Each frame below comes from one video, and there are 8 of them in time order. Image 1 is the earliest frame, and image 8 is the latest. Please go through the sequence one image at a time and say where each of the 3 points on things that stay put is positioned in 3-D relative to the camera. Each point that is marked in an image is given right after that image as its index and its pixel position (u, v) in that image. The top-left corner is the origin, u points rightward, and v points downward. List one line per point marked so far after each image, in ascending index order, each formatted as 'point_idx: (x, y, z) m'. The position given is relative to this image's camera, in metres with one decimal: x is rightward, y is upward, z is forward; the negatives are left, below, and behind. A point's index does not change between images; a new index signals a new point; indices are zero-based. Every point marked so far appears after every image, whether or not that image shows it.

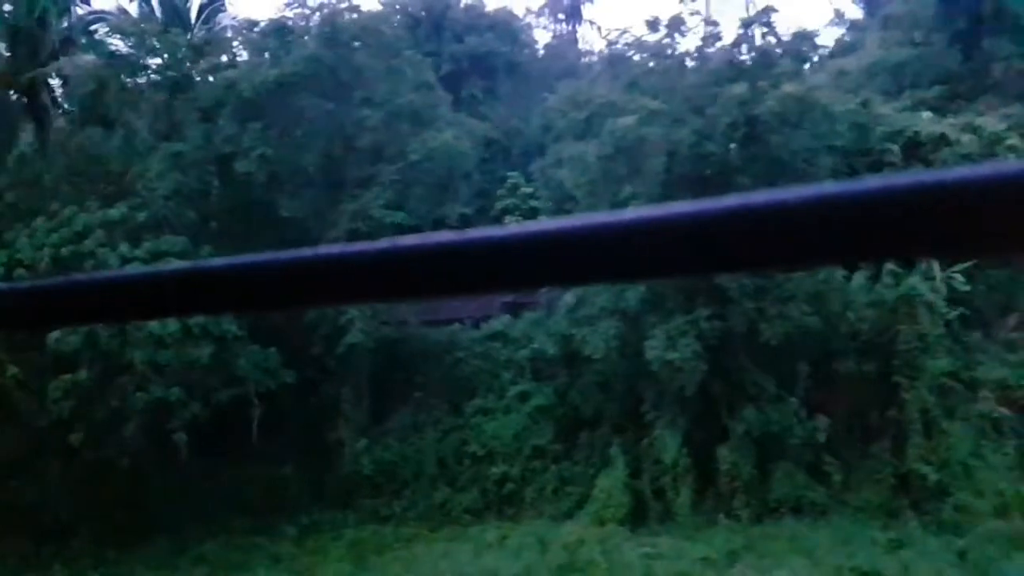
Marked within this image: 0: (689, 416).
0: (+0.7, -0.5, +2.8) m
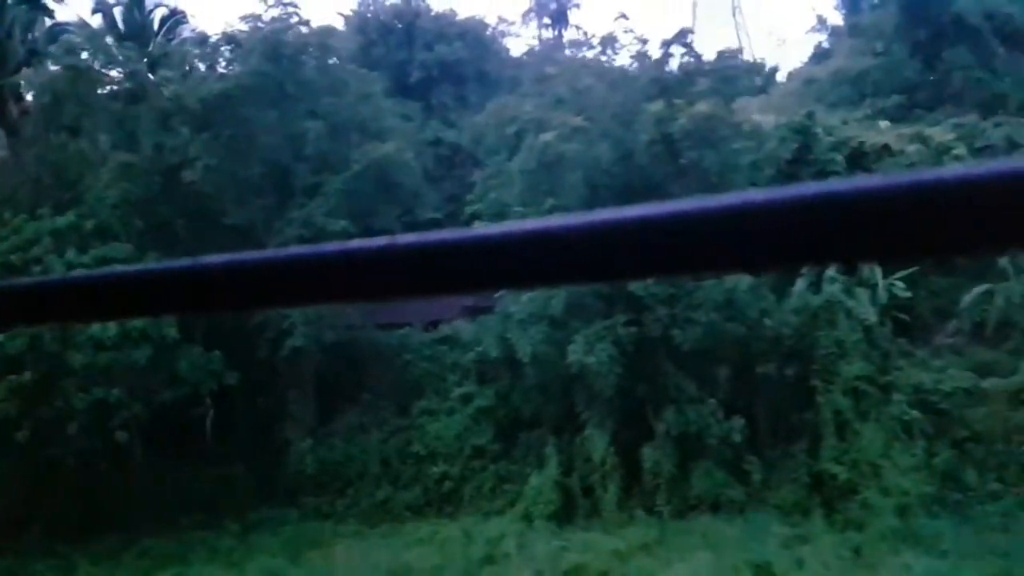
0: (+0.4, -0.5, +2.9) m
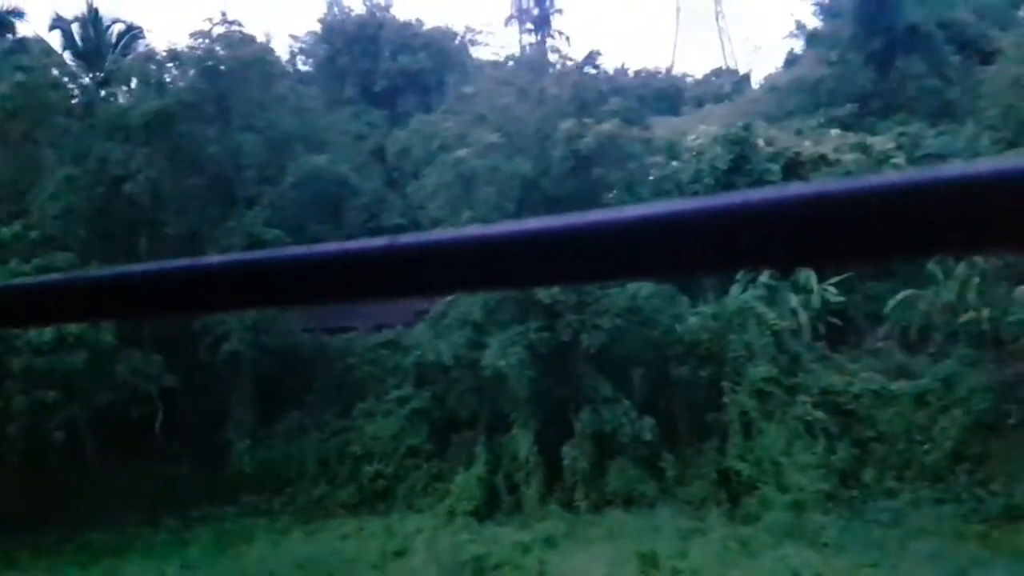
0: (+0.1, -0.5, +3.1) m
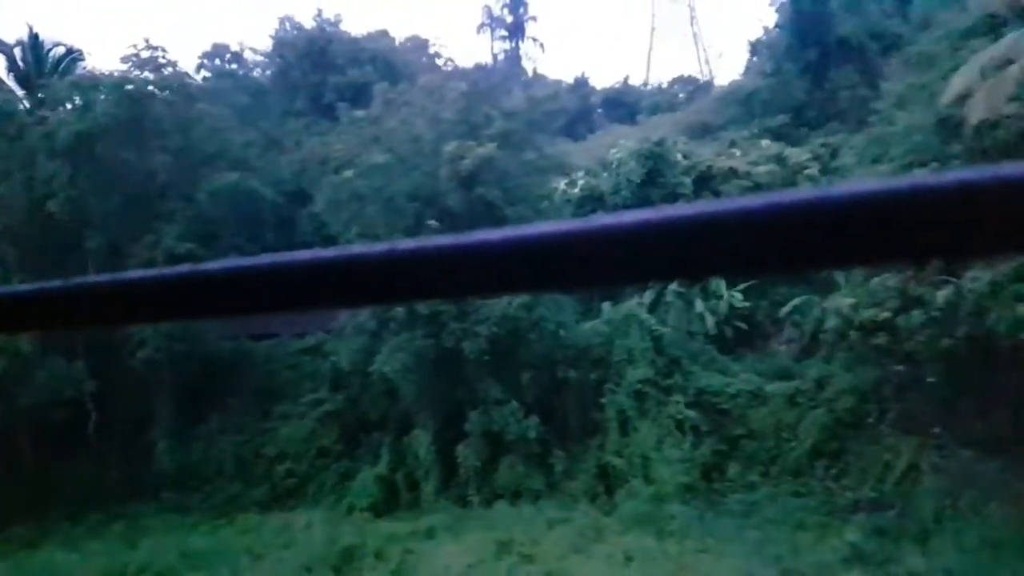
0: (-0.3, -0.6, +3.3) m
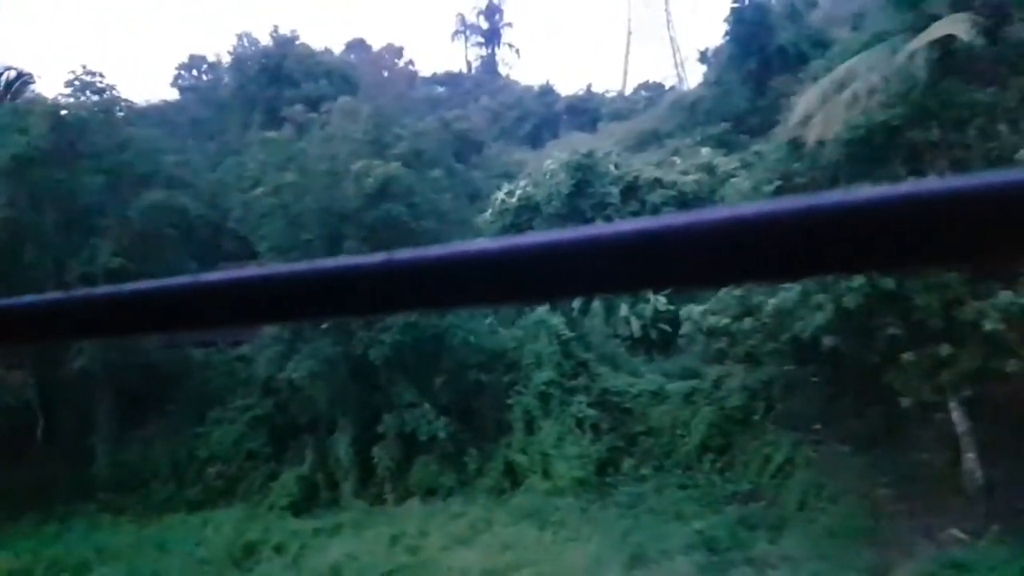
0: (-0.7, -0.6, +3.5) m
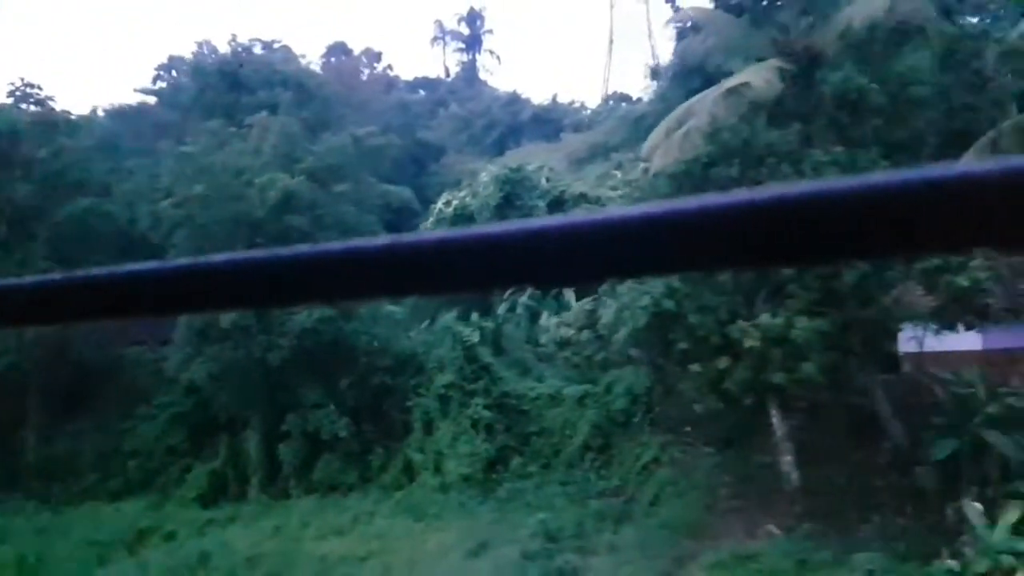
0: (-1.2, -0.7, +3.7) m
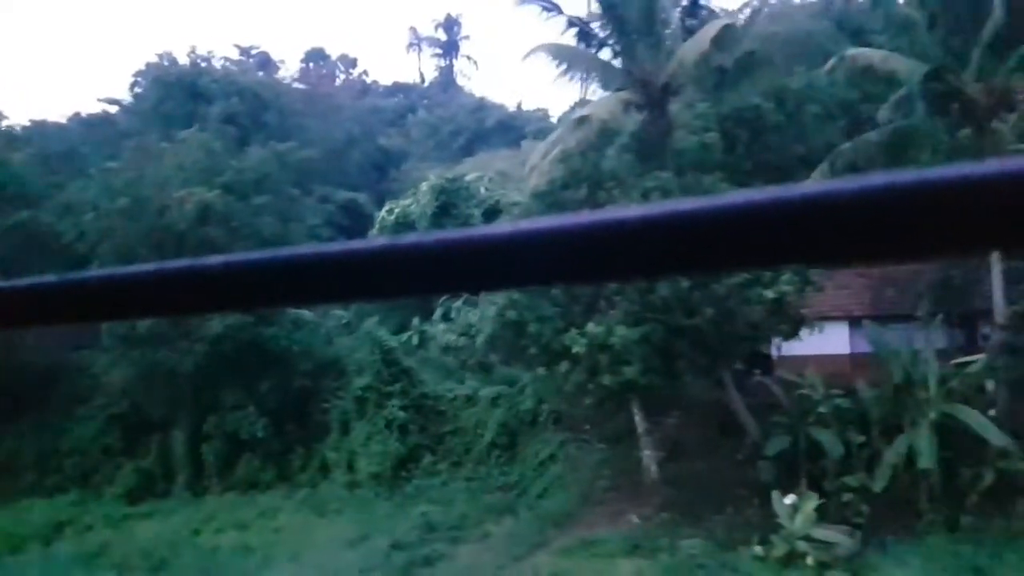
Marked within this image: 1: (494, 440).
0: (-1.7, -0.7, +3.9) m
1: (-0.1, -0.8, +3.6) m
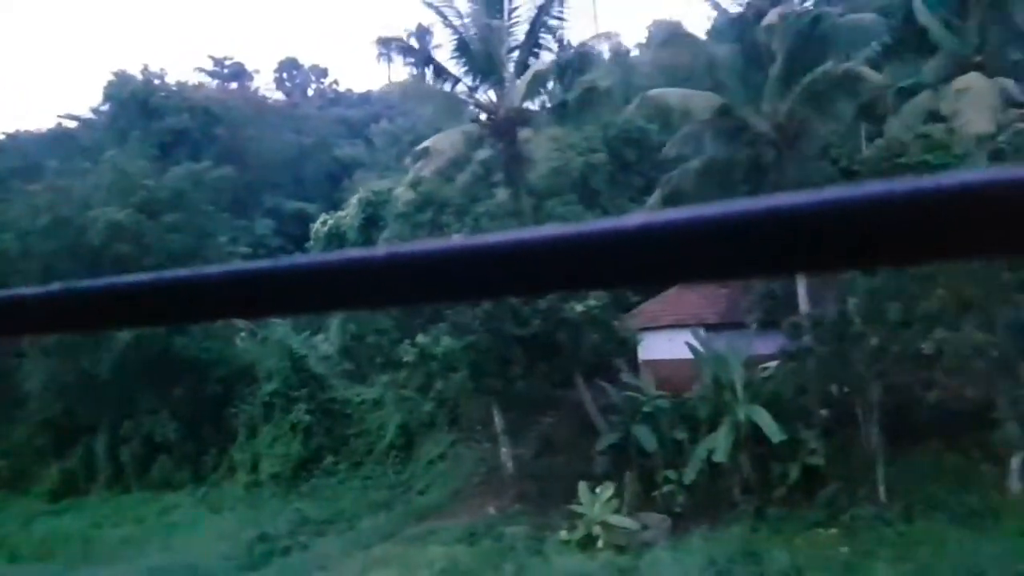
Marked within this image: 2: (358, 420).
0: (-2.2, -0.8, +4.1) m
1: (-0.6, -0.8, +3.9) m
2: (-0.9, -0.7, +4.0) m
